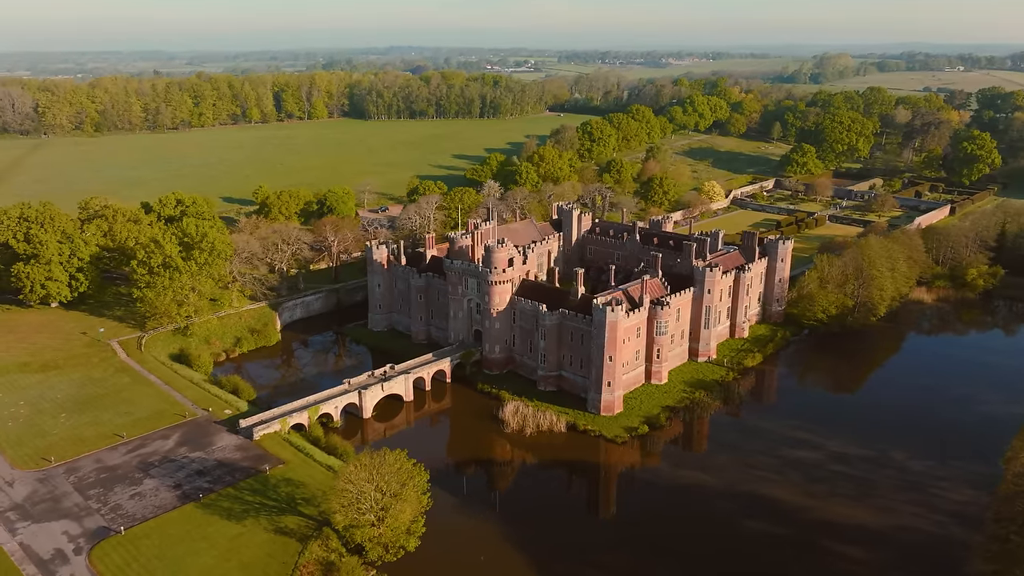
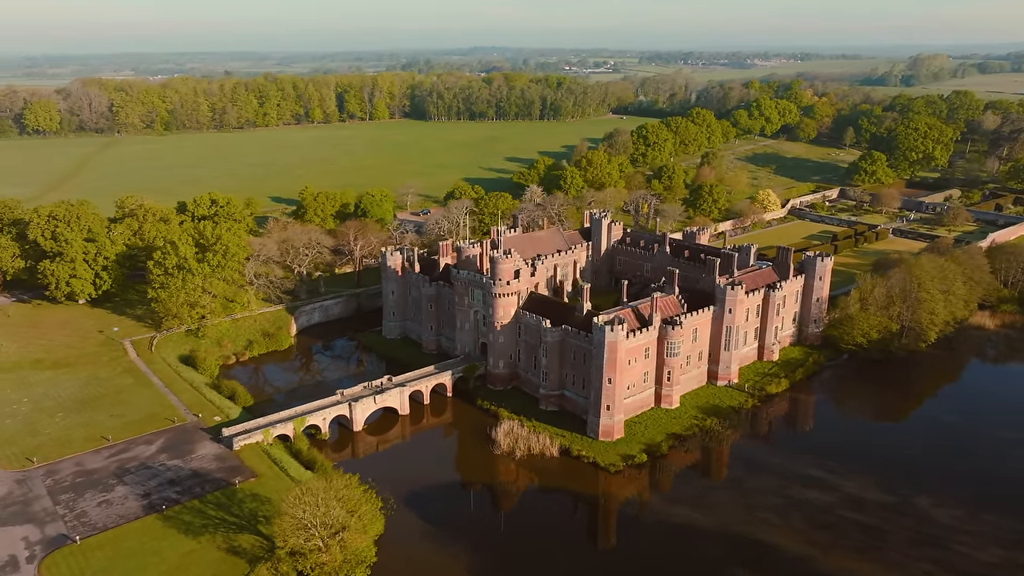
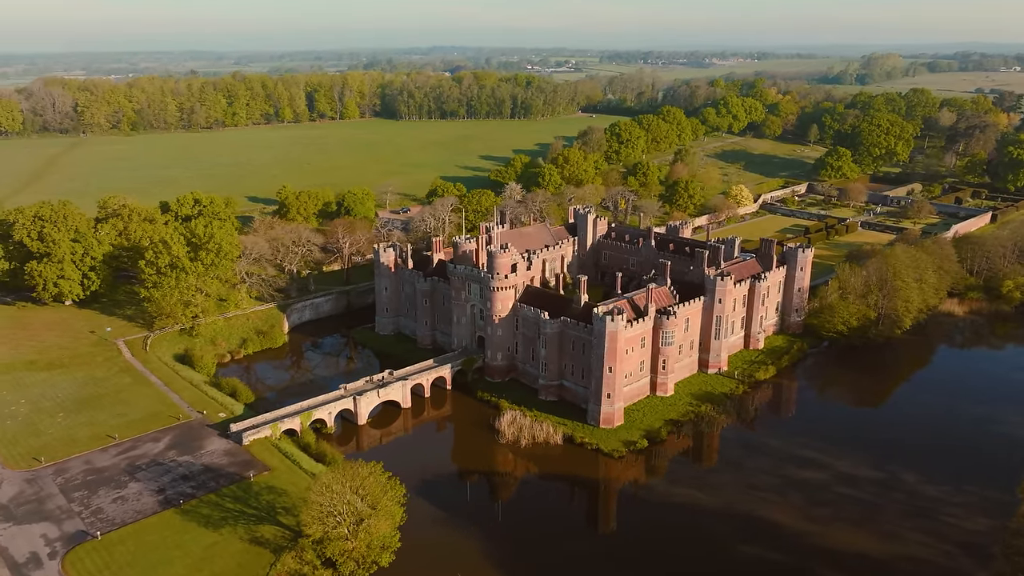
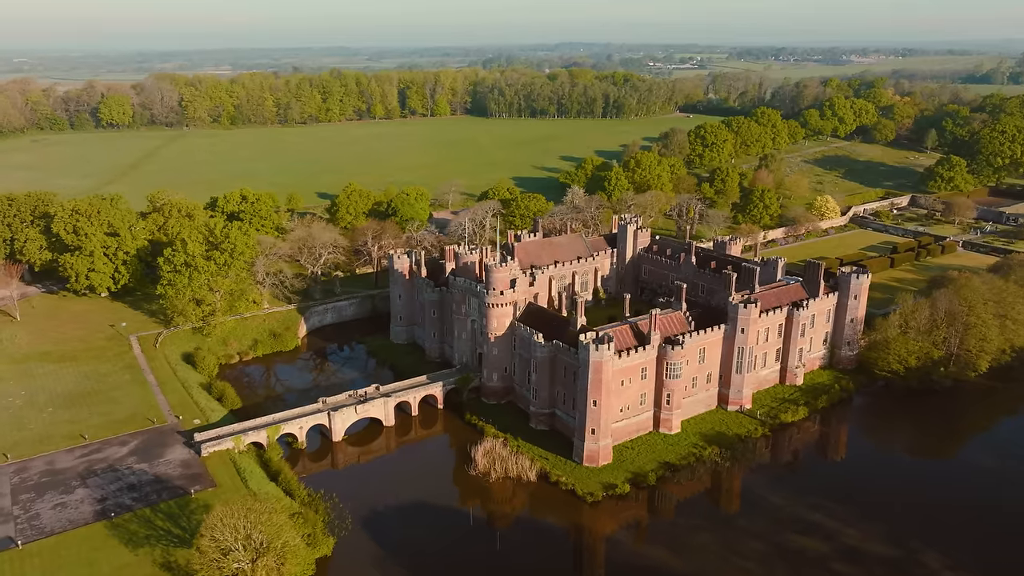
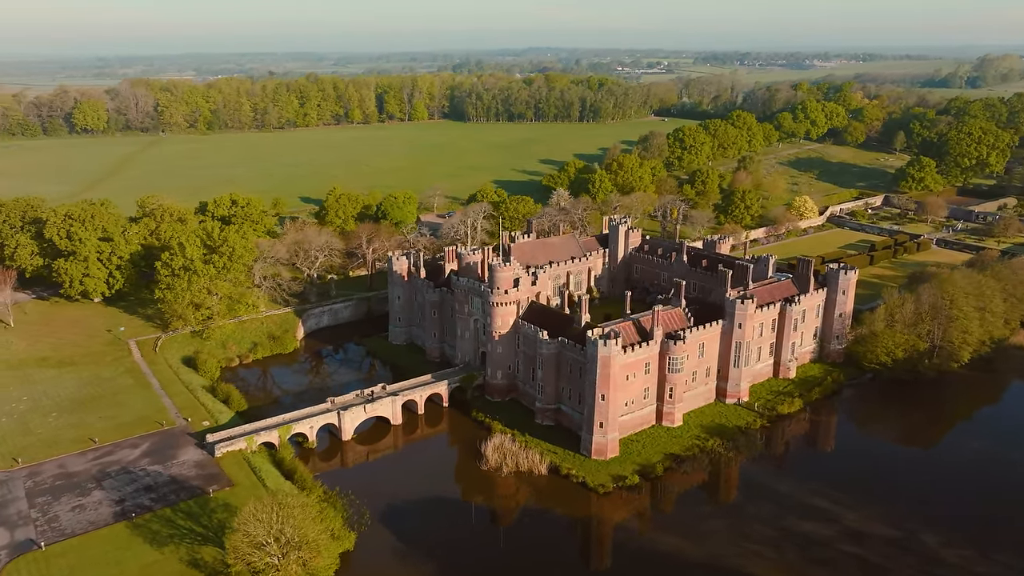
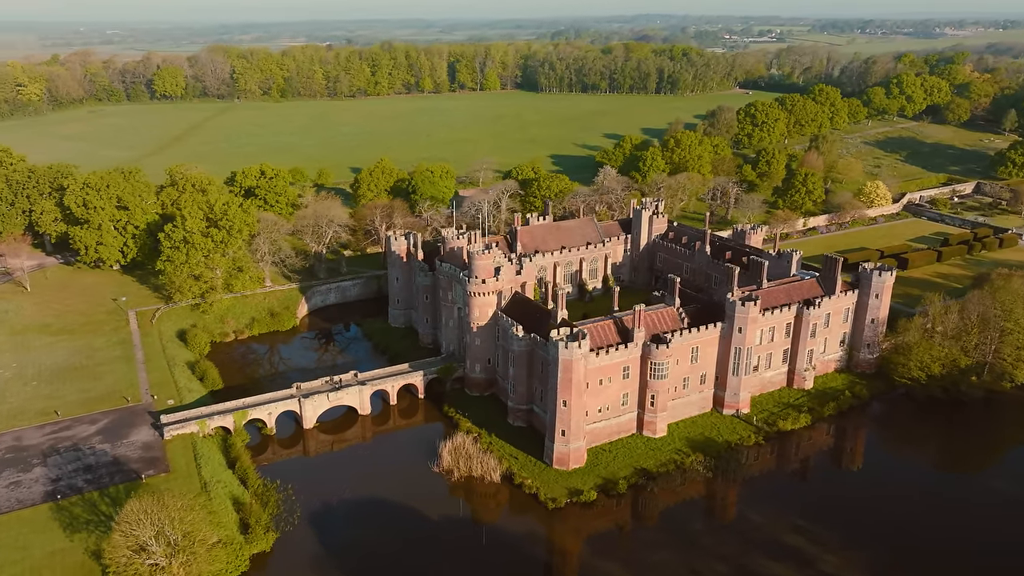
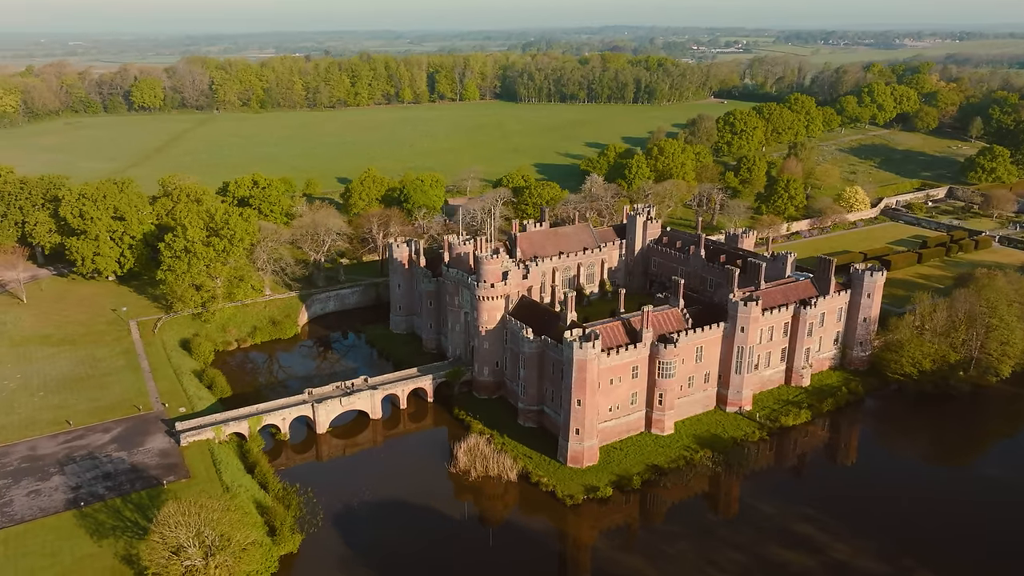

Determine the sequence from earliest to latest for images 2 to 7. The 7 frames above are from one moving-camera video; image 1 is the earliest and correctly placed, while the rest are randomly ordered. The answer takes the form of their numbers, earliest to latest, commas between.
3, 2, 5, 4, 7, 6
